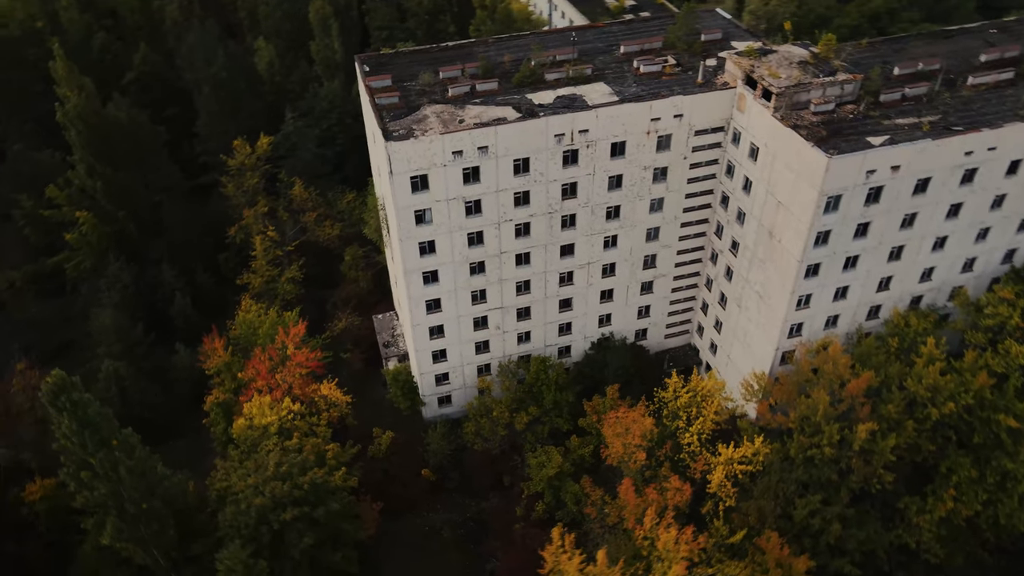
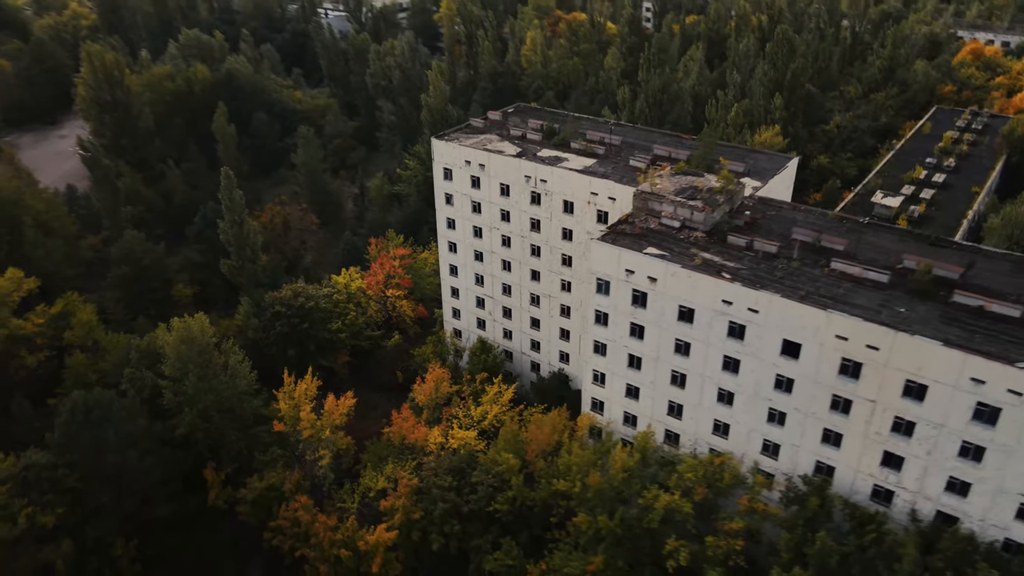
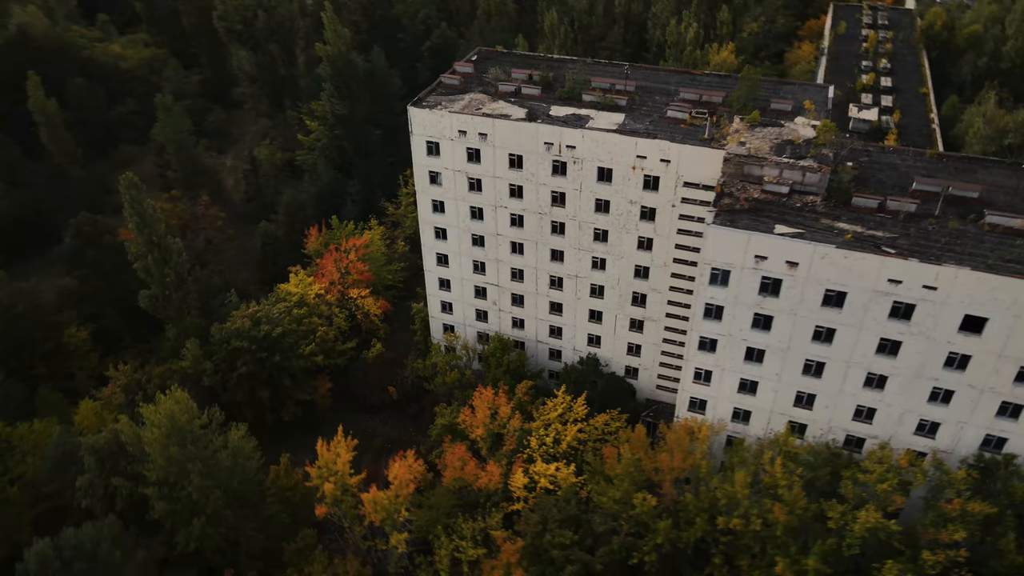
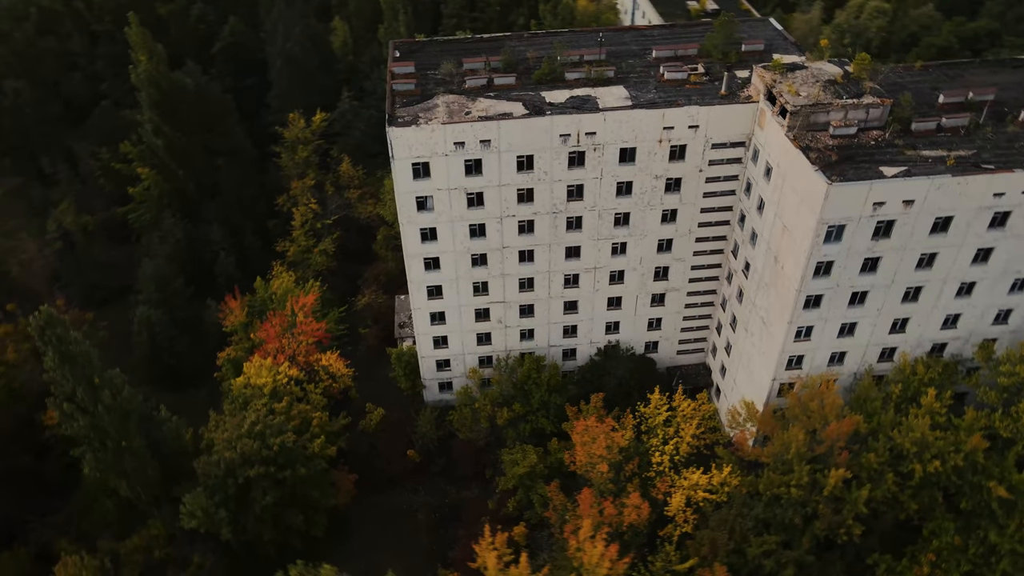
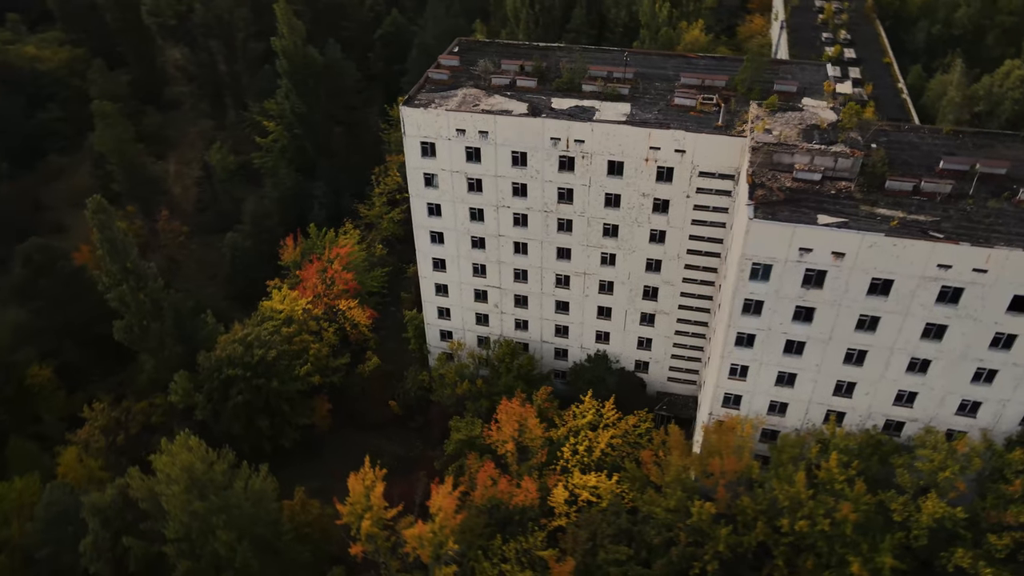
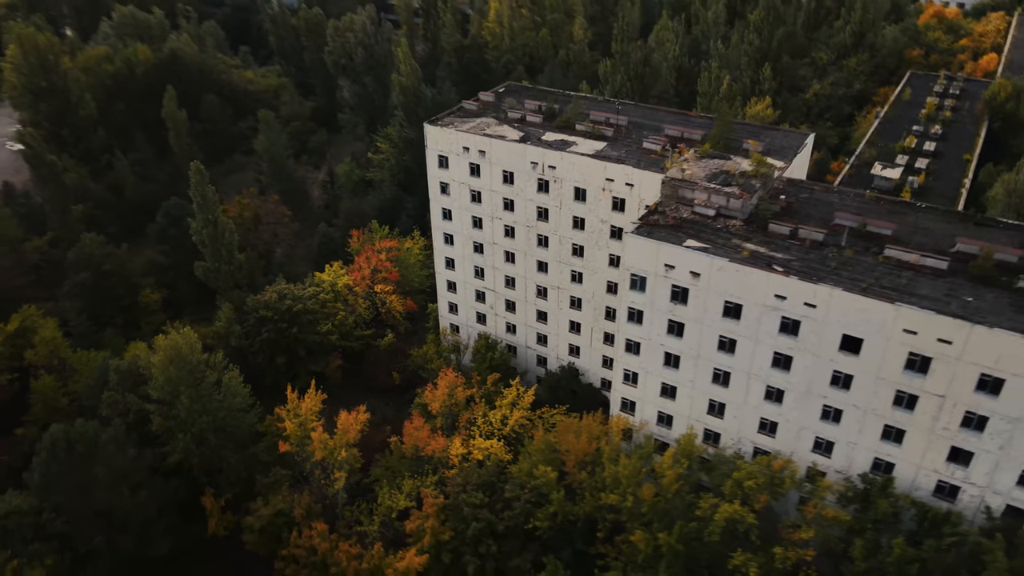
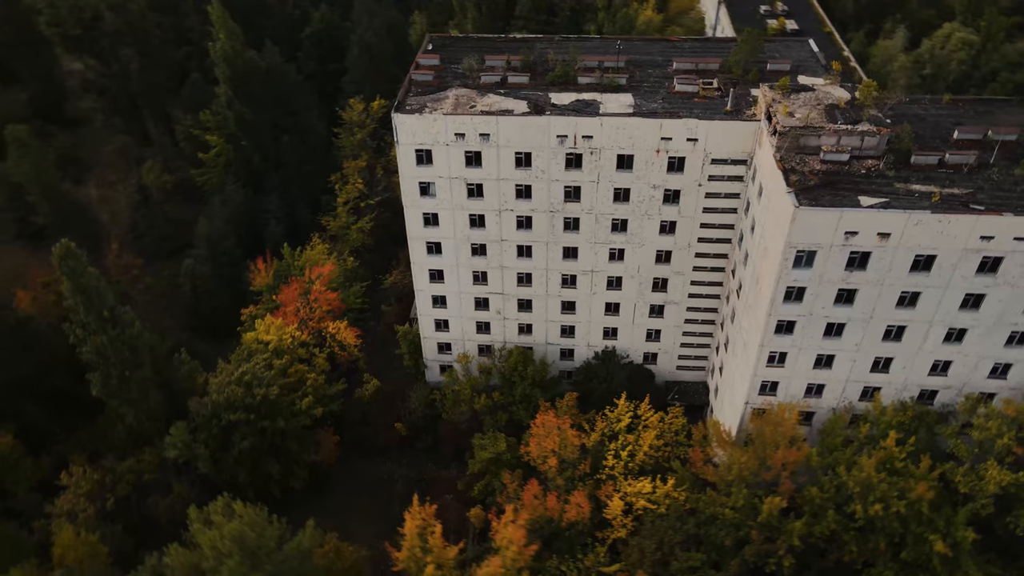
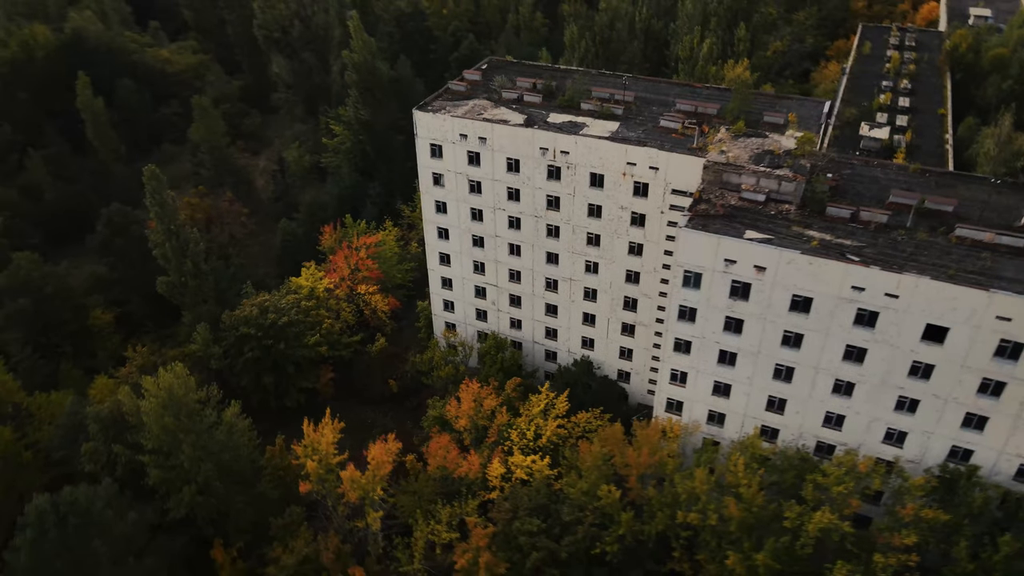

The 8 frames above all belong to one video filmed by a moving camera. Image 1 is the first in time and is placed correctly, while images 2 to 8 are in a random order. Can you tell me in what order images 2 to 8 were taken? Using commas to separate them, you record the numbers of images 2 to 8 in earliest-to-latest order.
4, 7, 5, 3, 8, 6, 2
